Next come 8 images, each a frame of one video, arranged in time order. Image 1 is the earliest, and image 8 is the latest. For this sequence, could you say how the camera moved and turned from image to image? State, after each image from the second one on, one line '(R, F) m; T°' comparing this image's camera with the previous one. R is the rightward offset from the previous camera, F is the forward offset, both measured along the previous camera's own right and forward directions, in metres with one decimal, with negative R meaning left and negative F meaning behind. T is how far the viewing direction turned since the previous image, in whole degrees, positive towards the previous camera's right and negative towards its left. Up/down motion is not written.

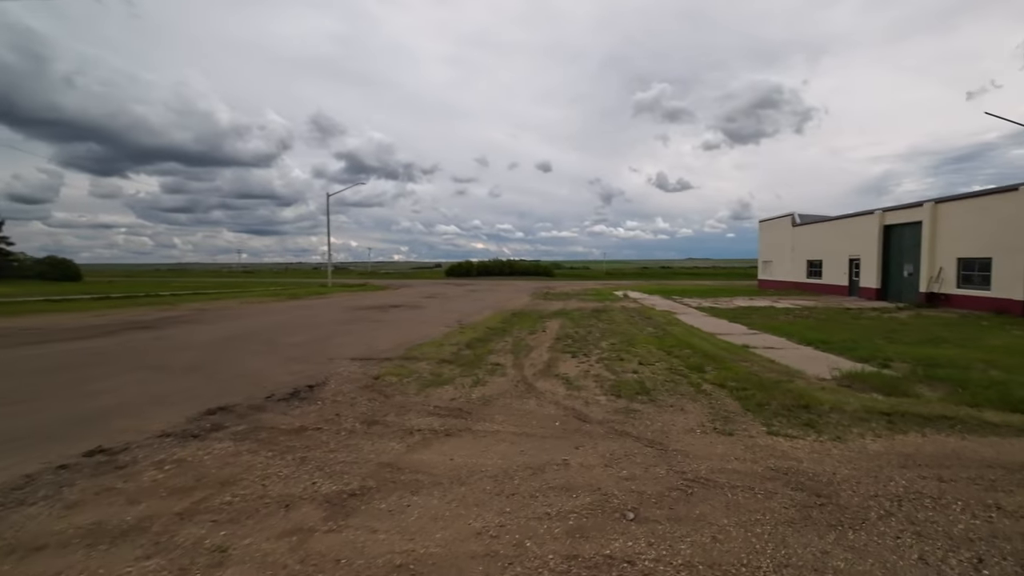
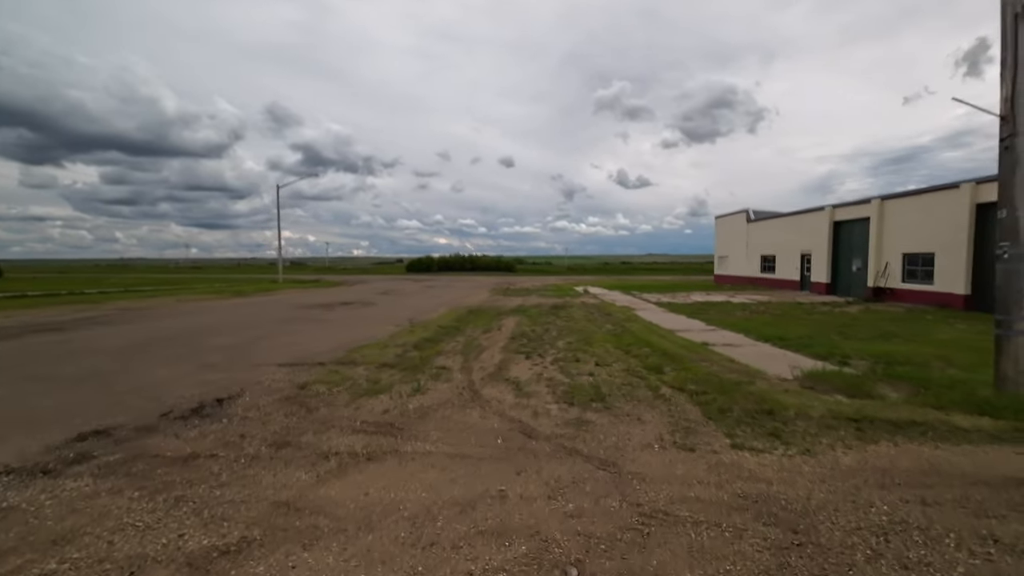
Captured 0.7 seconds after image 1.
(+0.3, +0.8) m; +4°
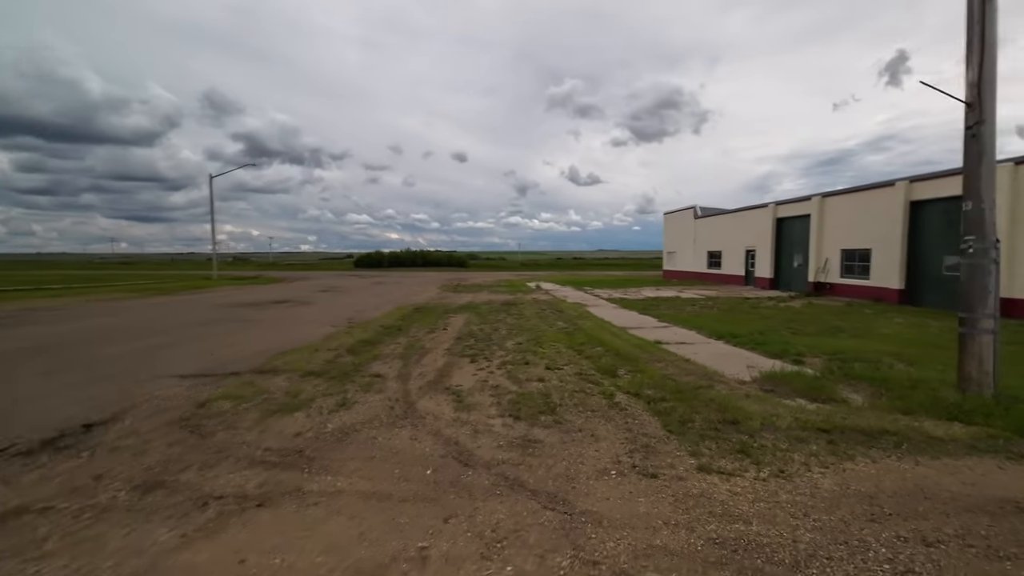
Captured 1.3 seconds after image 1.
(+0.2, +0.8) m; +5°
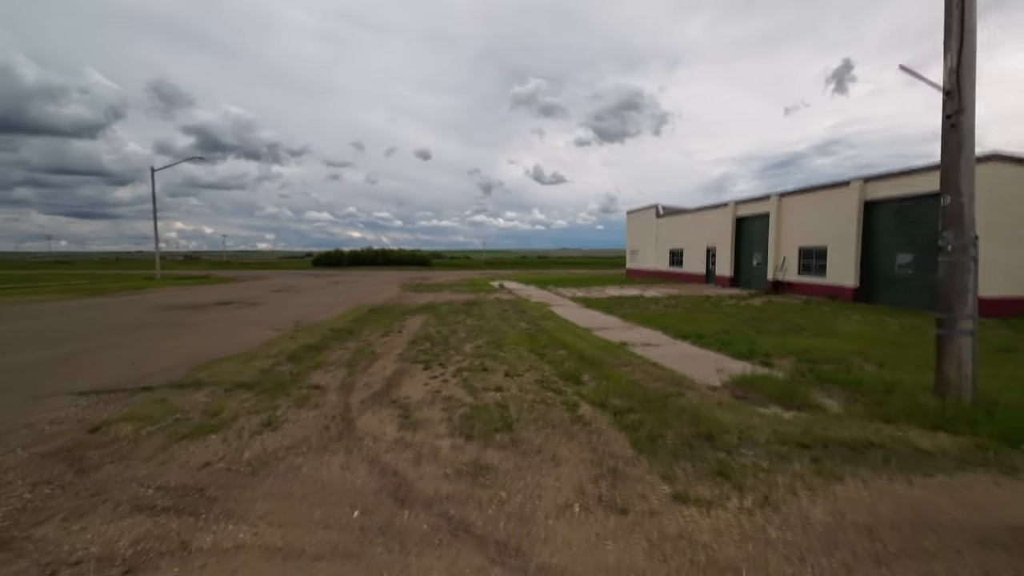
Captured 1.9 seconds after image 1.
(+0.2, +0.7) m; +4°
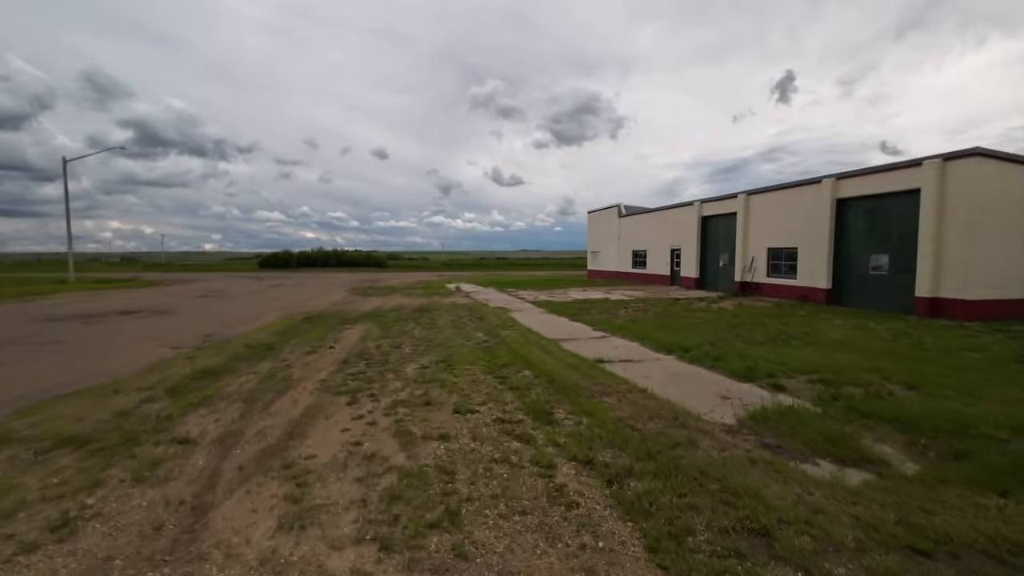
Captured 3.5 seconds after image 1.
(+0.1, +1.9) m; +5°
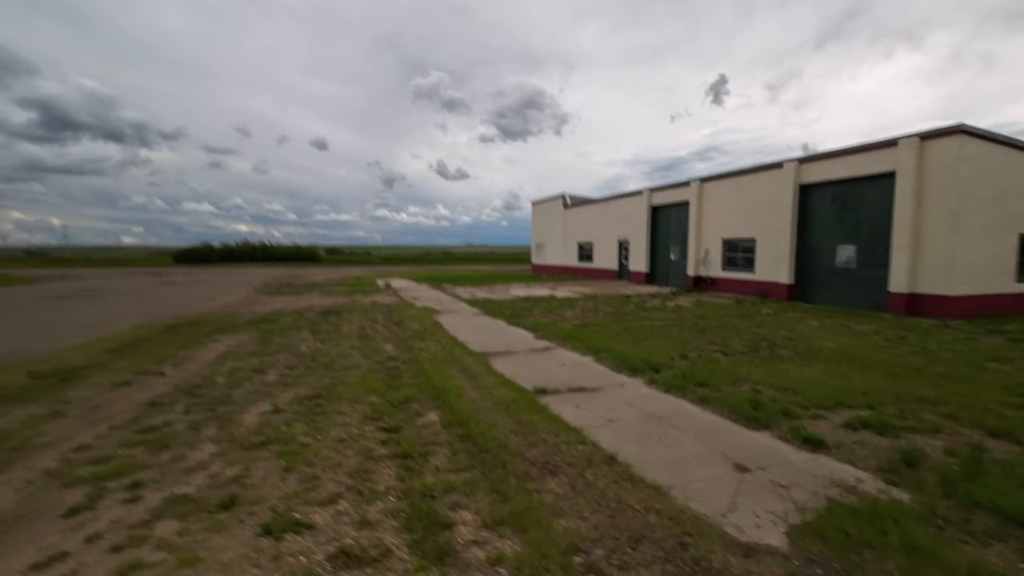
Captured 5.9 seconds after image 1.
(+0.6, +2.9) m; +6°
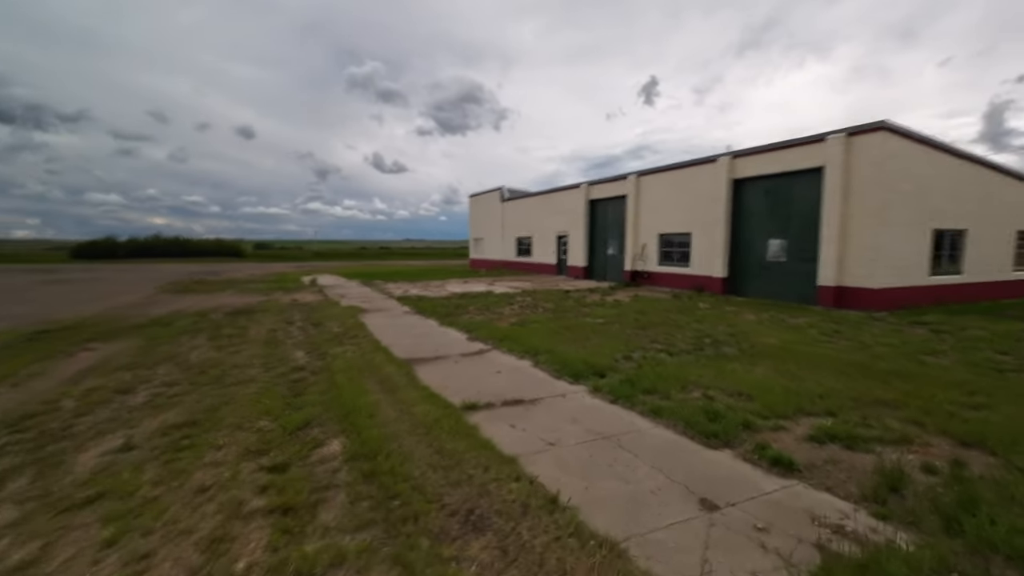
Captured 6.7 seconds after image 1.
(+0.2, +0.9) m; +7°
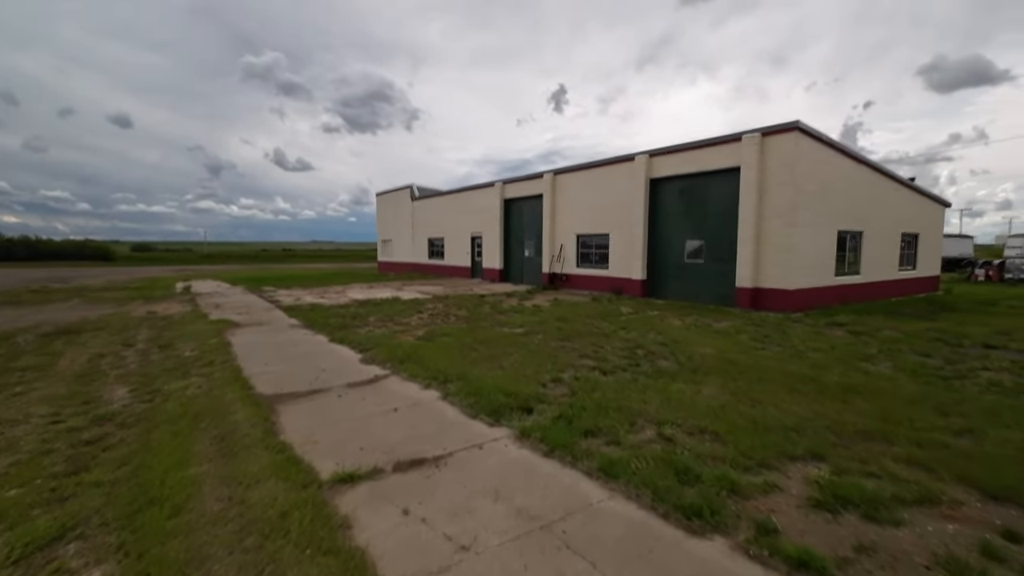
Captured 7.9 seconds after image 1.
(+0.2, +1.6) m; +10°
